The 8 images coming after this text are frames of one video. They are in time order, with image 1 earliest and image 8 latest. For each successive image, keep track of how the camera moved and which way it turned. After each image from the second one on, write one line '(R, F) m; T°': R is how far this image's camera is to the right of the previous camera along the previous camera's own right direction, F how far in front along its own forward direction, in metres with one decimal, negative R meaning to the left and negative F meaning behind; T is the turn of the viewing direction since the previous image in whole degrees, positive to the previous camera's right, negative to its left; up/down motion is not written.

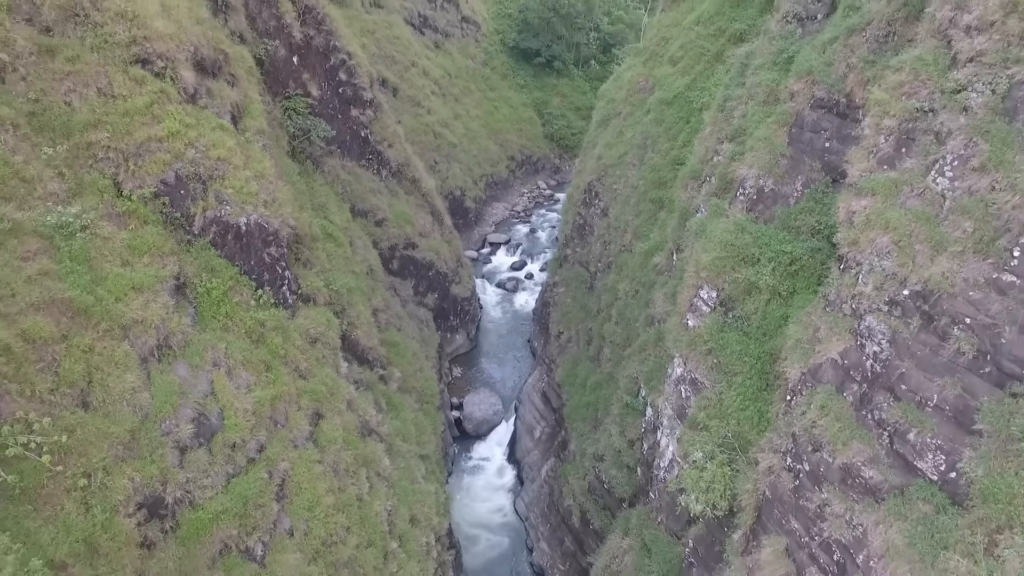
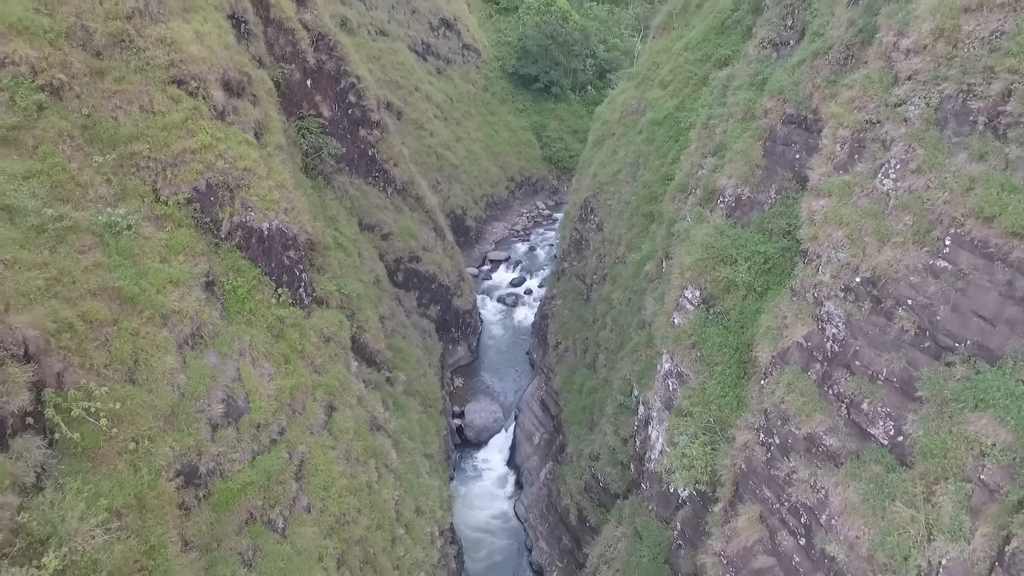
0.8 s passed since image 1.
(0.0, -1.3) m; 0°
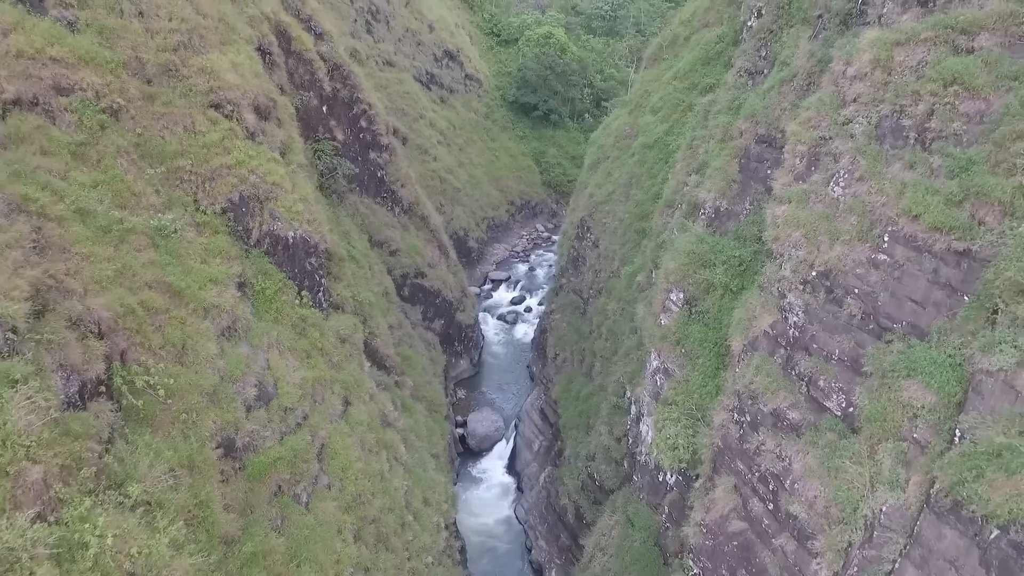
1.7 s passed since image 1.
(0.0, -1.6) m; 0°
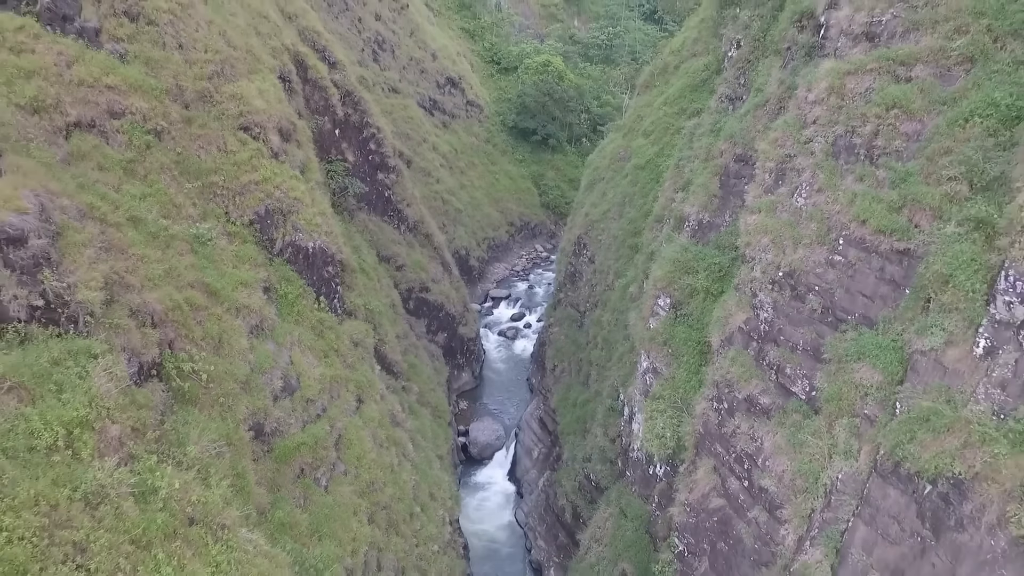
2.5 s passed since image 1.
(0.0, -1.5) m; 0°
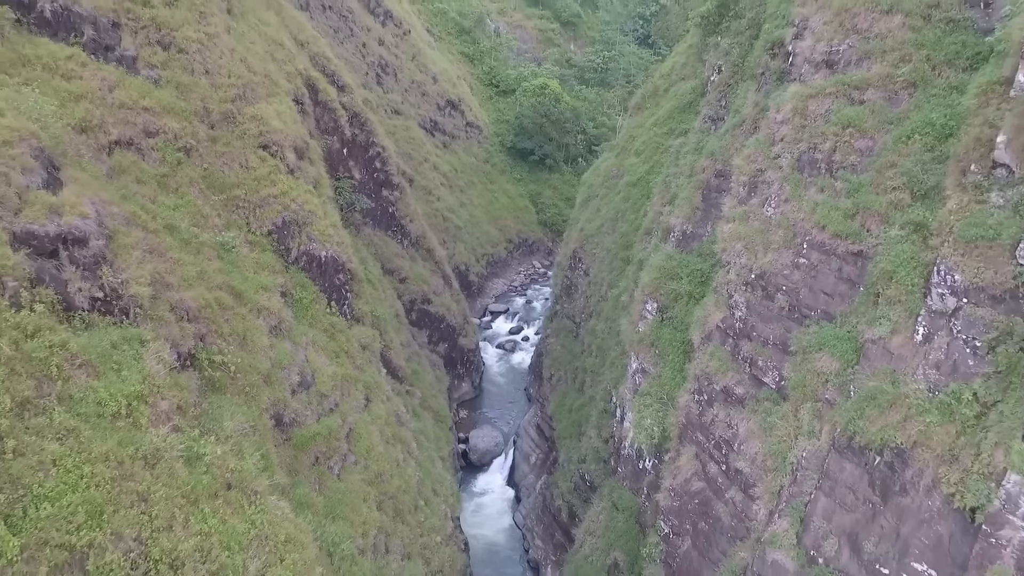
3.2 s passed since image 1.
(0.0, -1.4) m; 0°
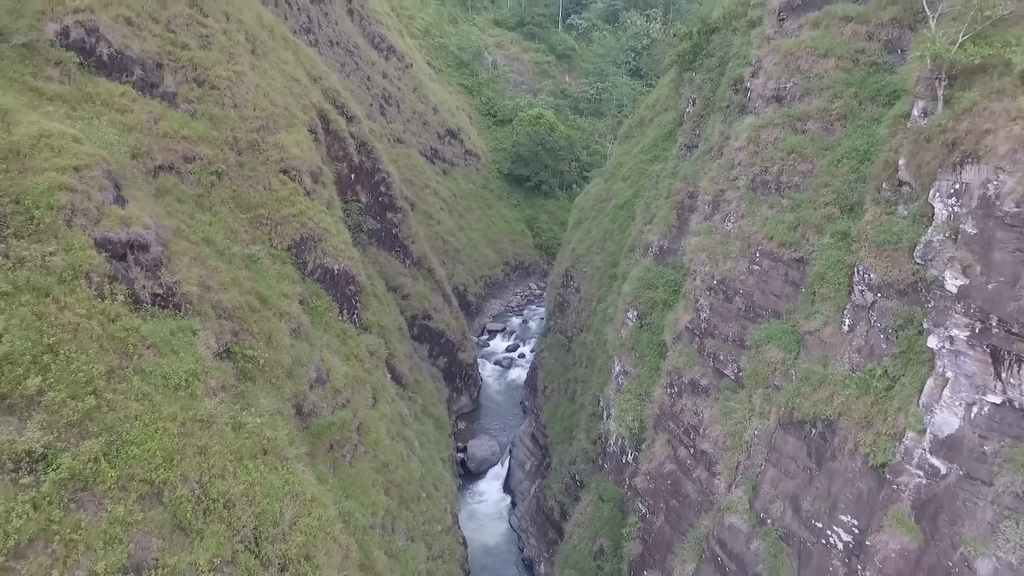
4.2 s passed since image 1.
(+0.2, -2.2) m; 0°
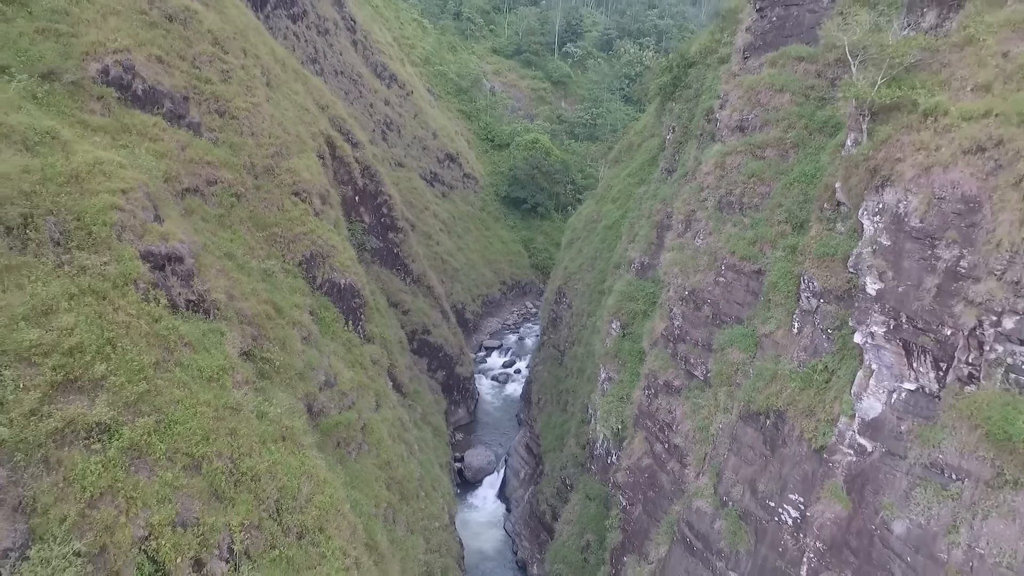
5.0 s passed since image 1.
(+0.3, -1.9) m; 0°
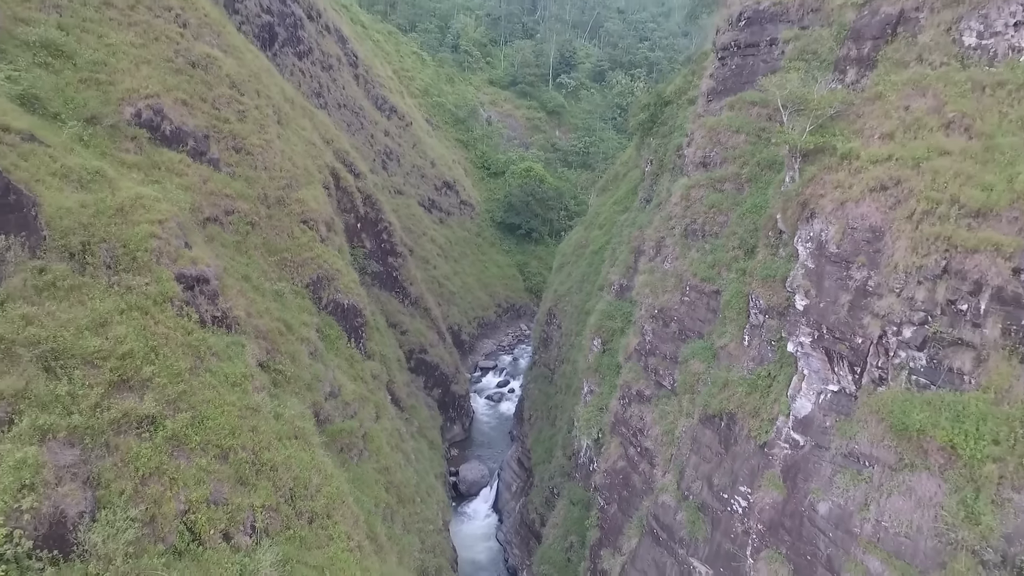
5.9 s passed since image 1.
(+0.4, -2.2) m; 0°
